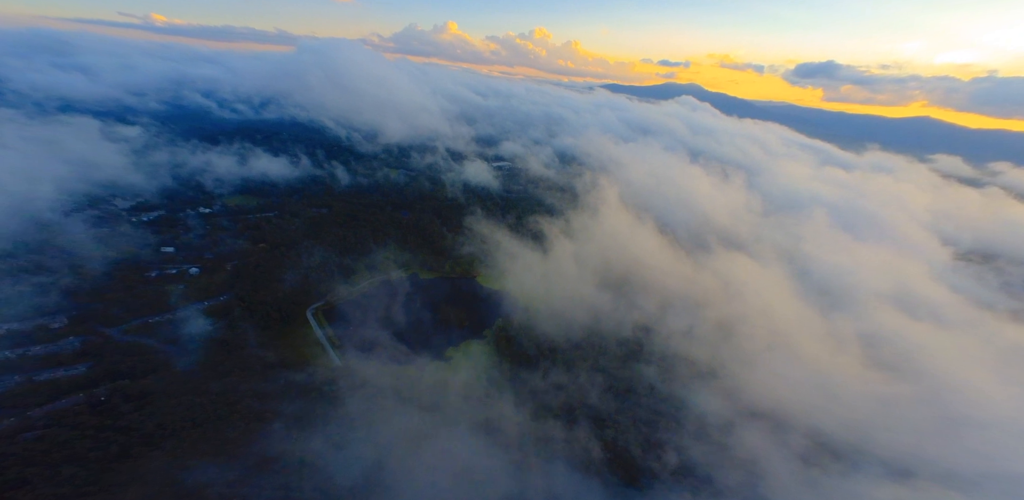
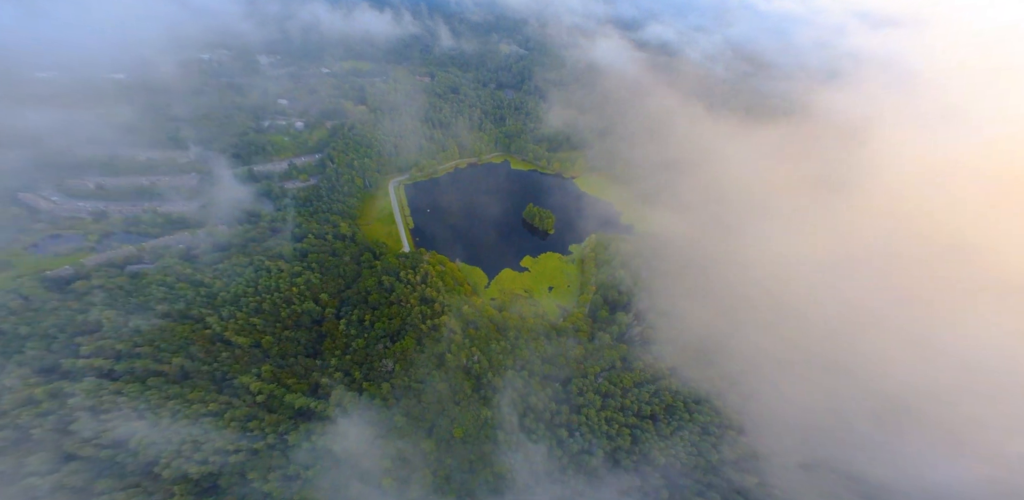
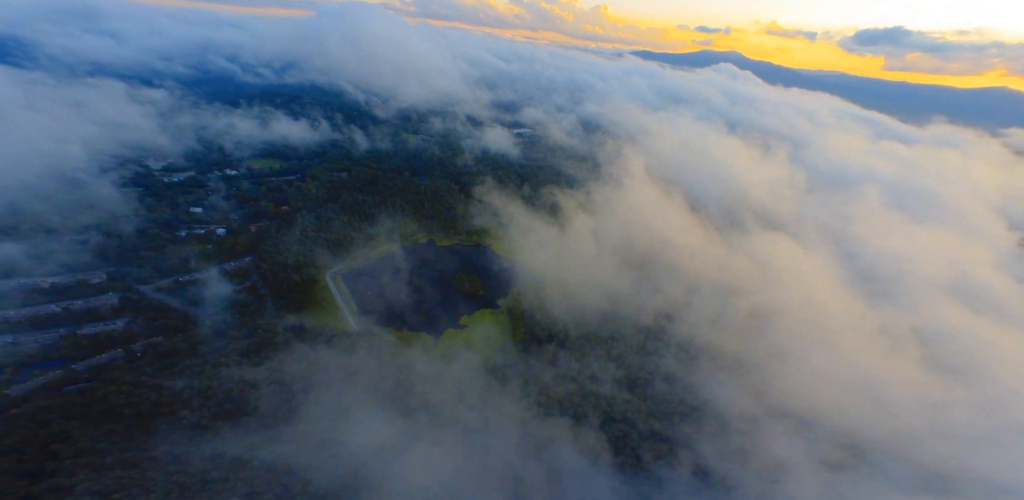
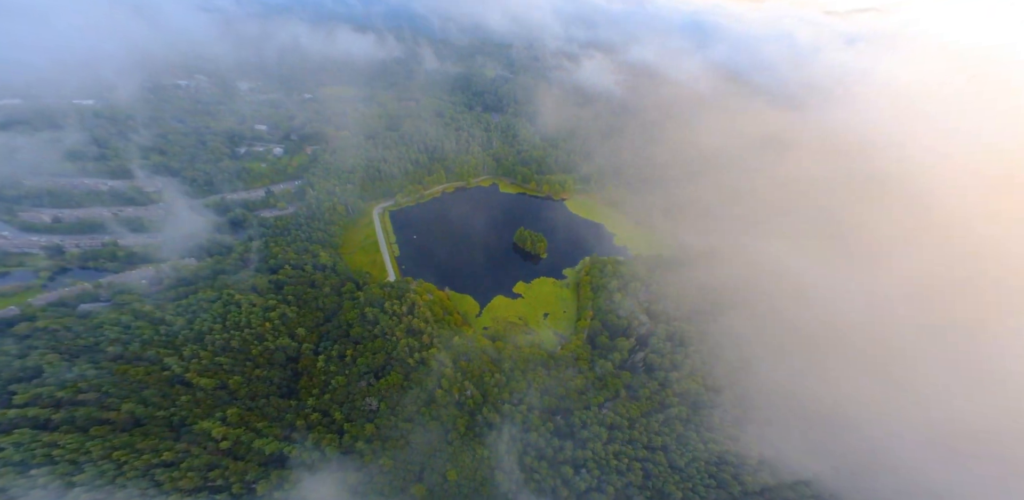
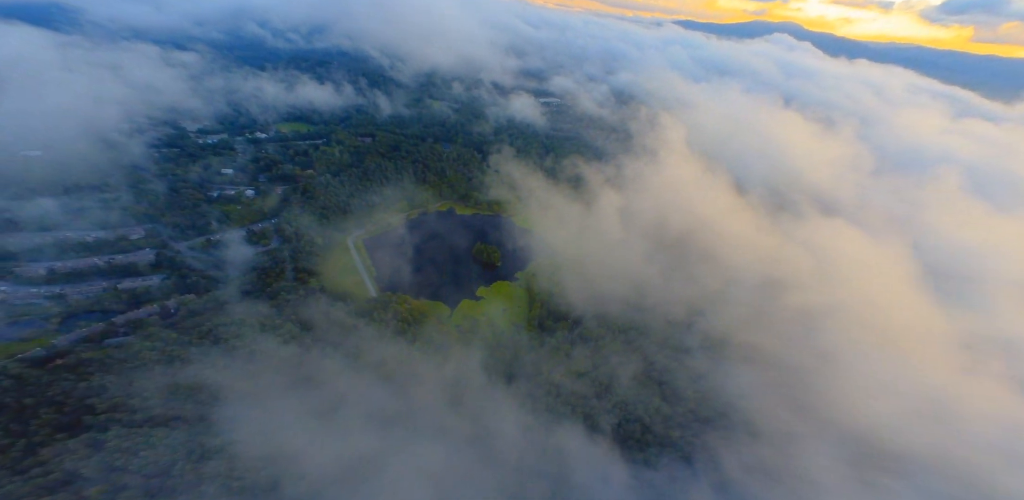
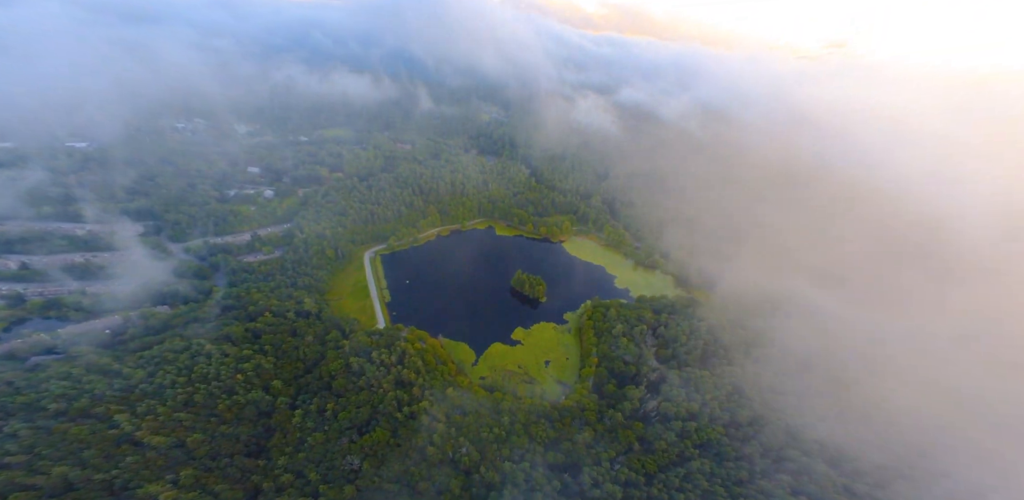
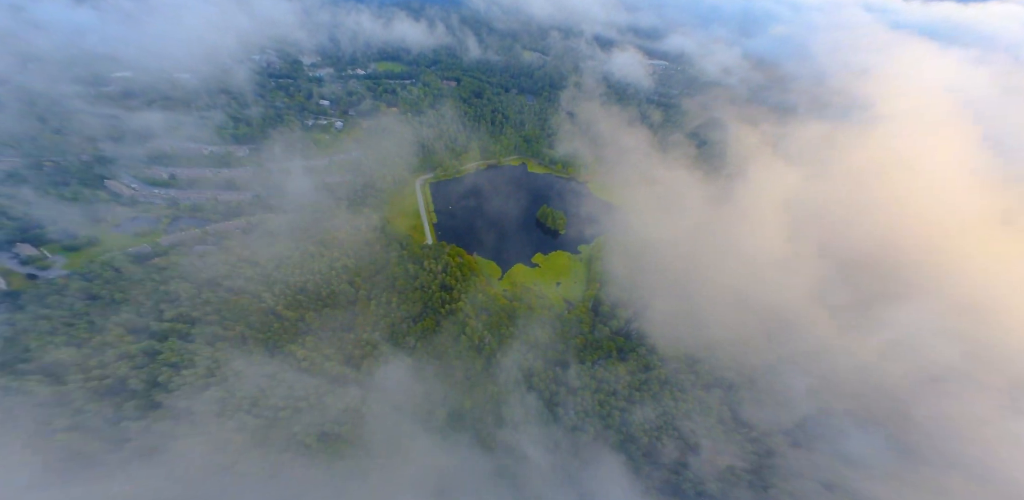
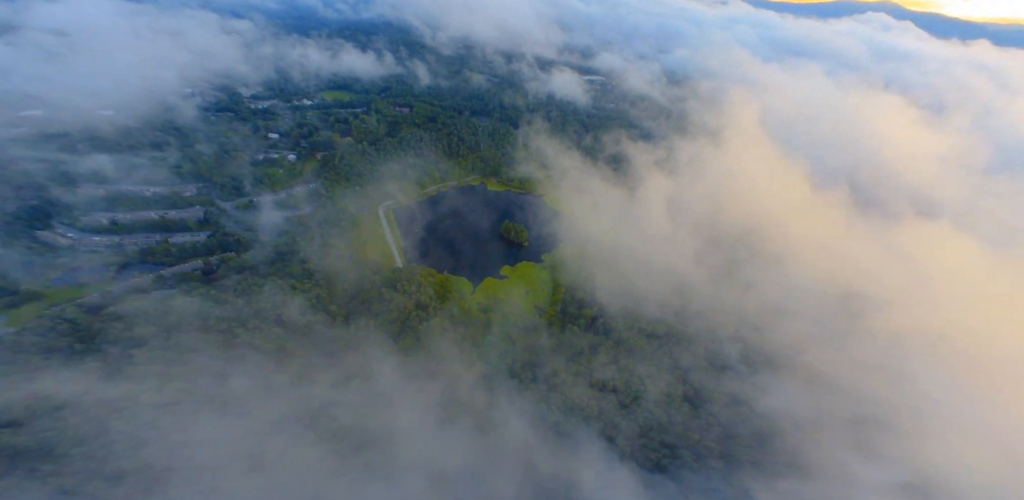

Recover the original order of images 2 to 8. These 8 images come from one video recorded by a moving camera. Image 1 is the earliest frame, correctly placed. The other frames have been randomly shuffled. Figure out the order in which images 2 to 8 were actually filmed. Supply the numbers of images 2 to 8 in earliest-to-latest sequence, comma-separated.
3, 5, 8, 7, 2, 4, 6
